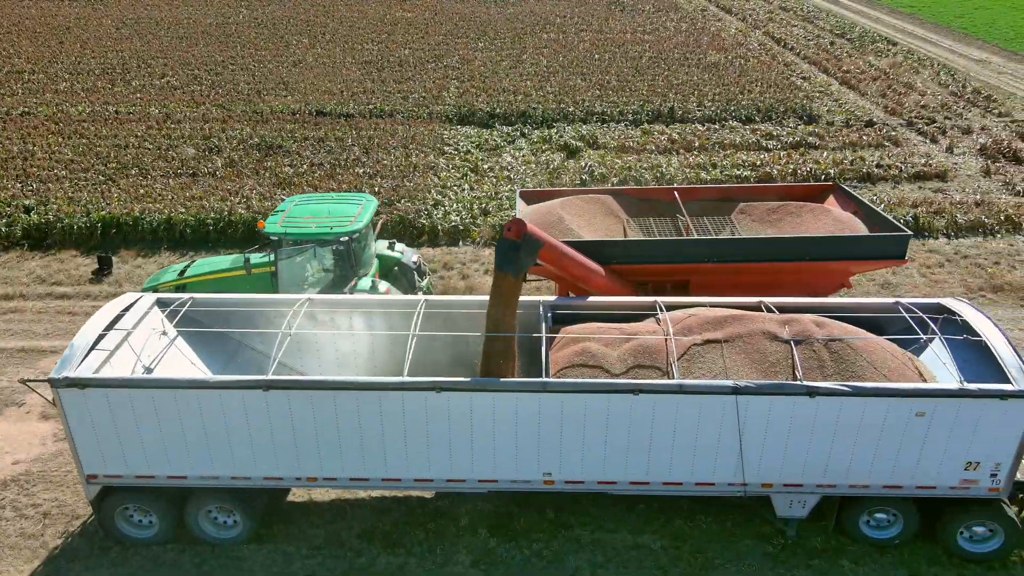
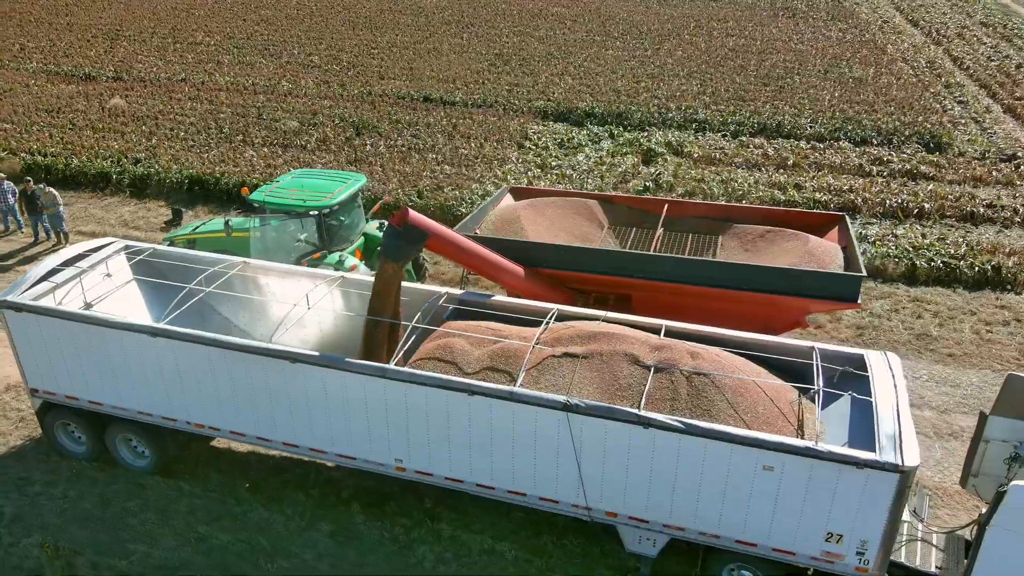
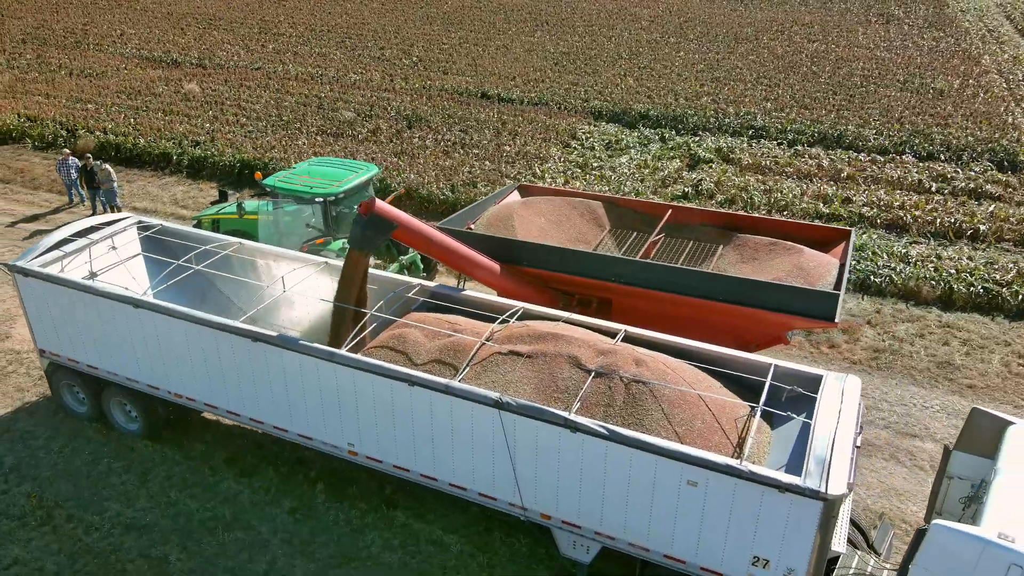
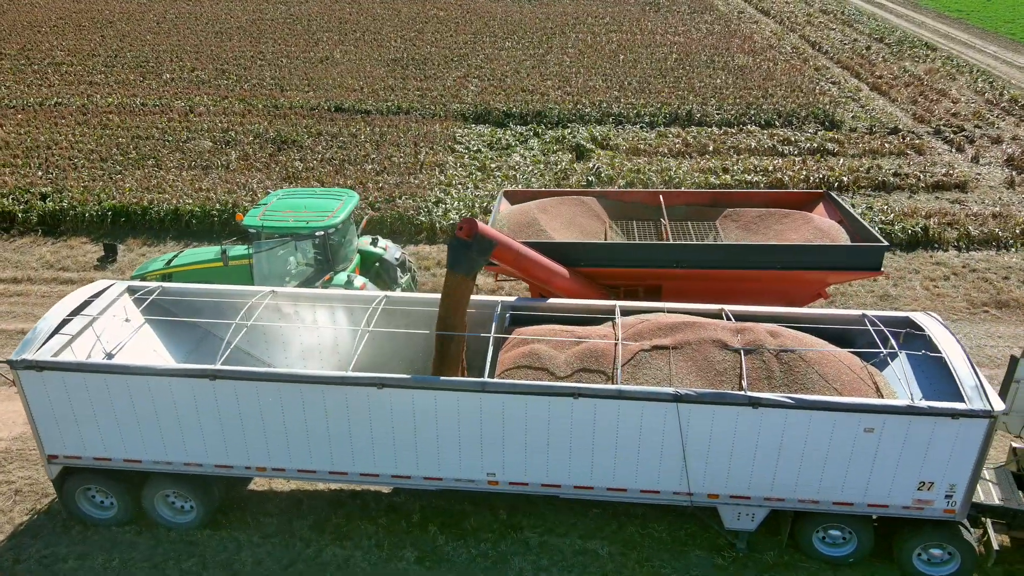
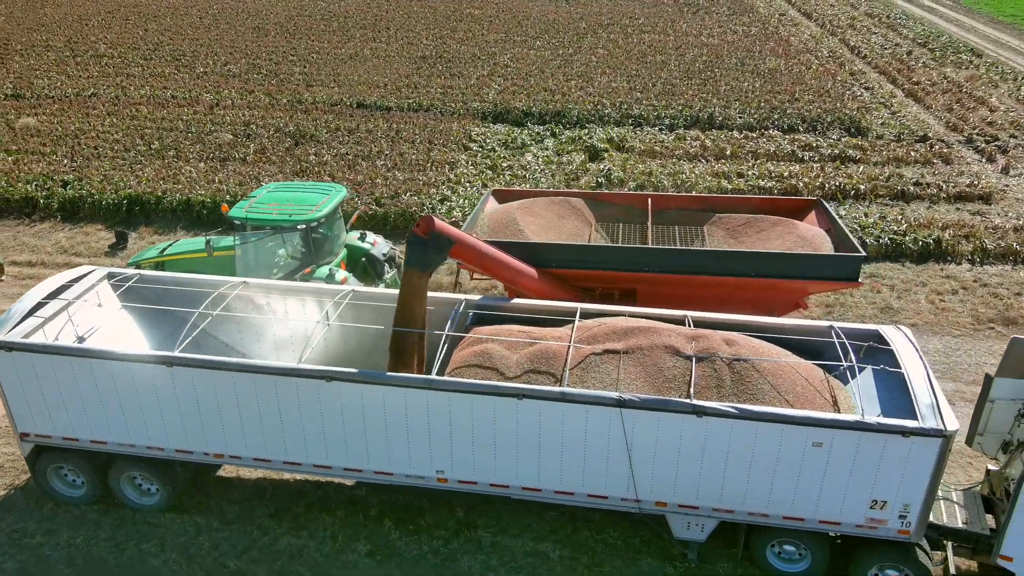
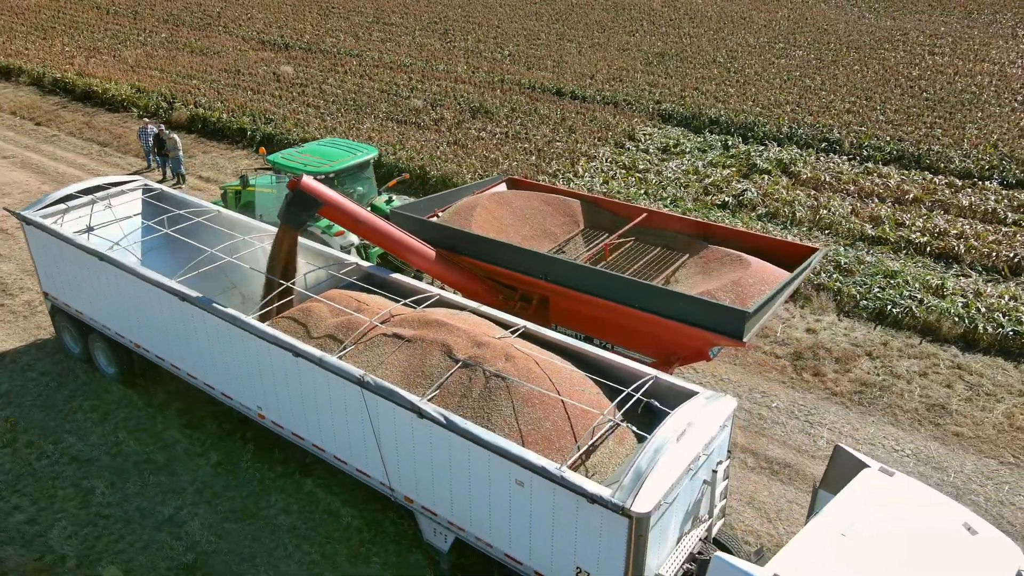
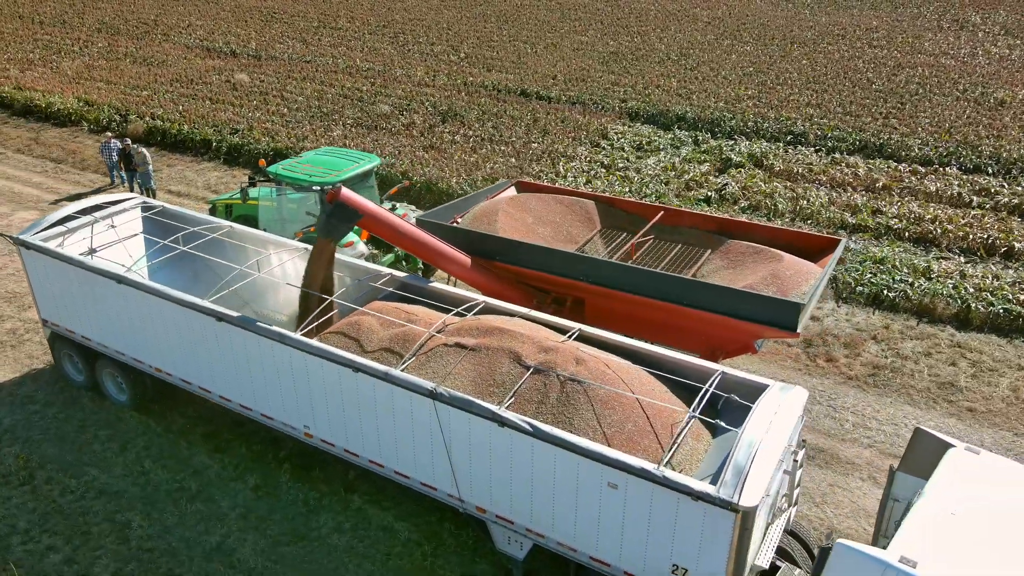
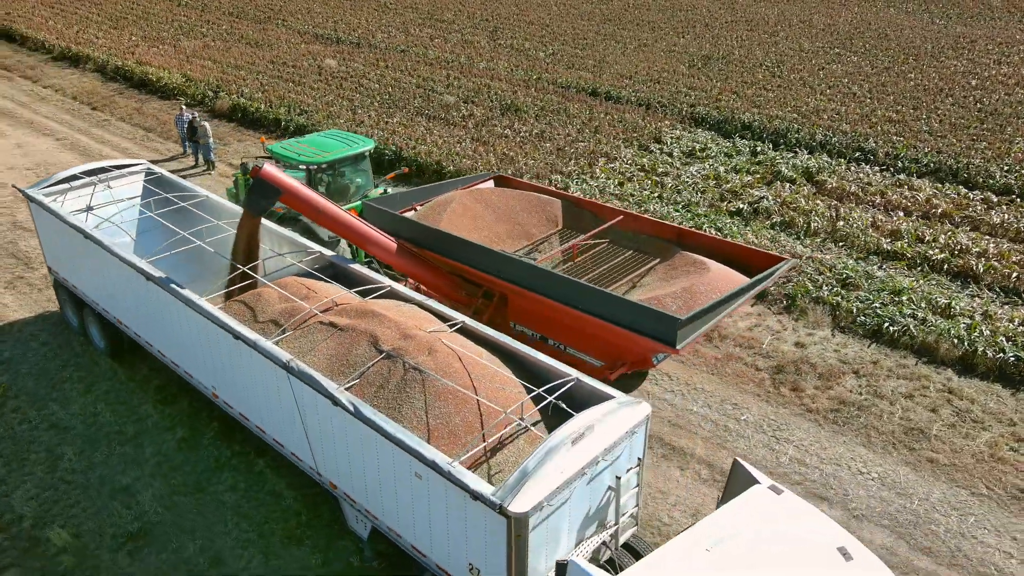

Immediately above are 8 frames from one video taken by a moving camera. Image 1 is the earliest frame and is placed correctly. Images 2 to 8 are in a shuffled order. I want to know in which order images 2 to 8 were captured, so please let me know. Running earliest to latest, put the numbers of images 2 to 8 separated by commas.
4, 5, 2, 3, 7, 6, 8
